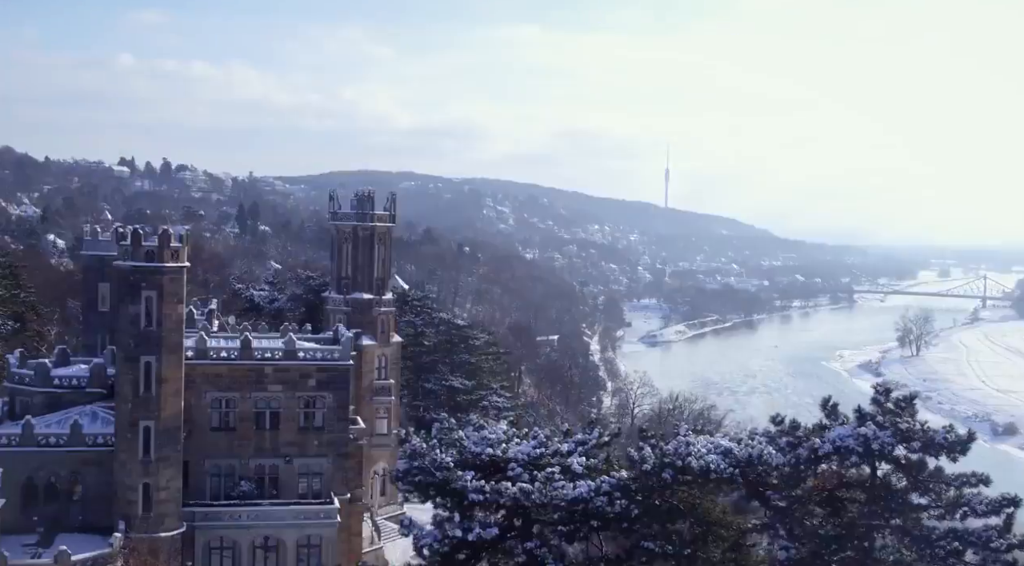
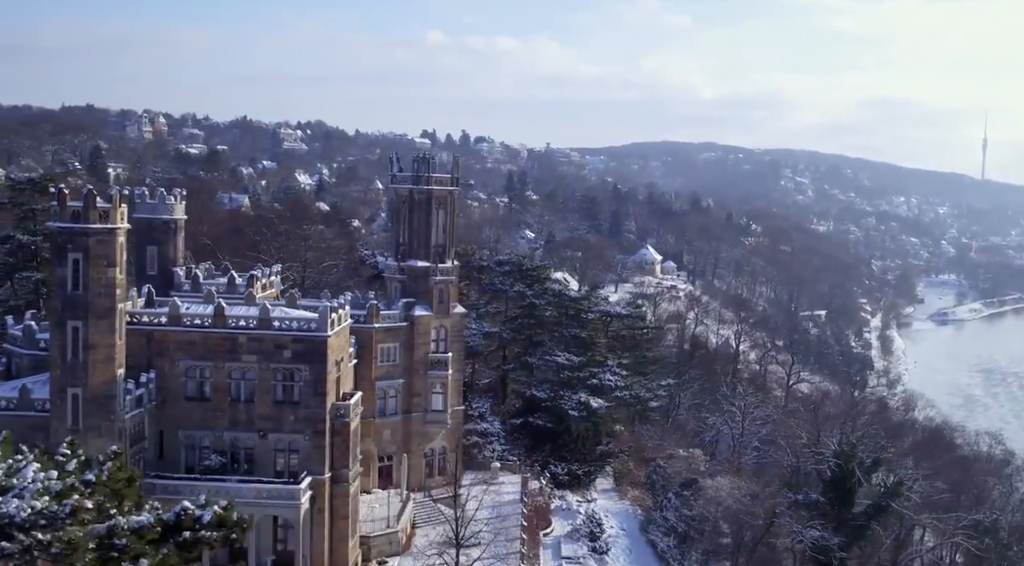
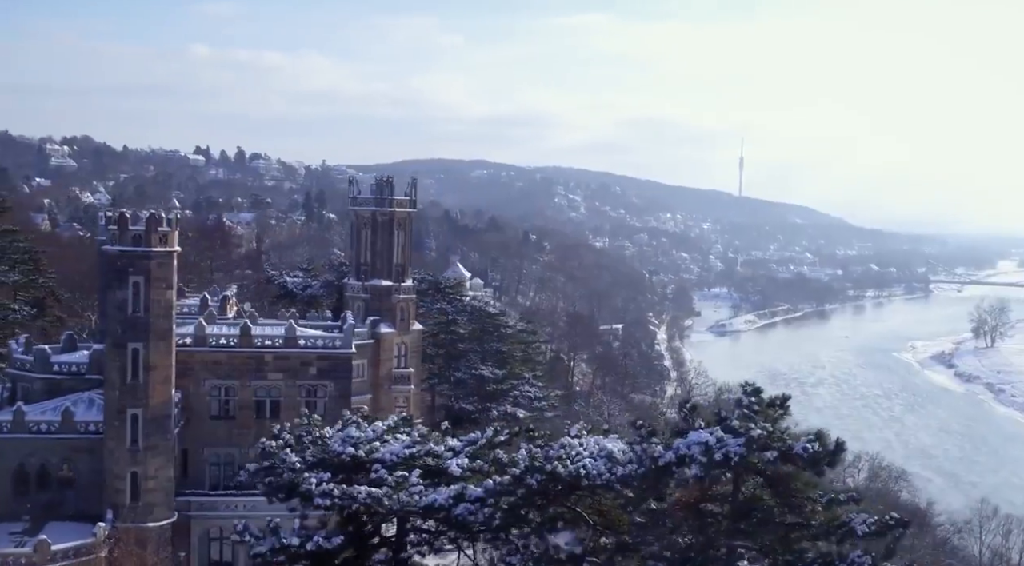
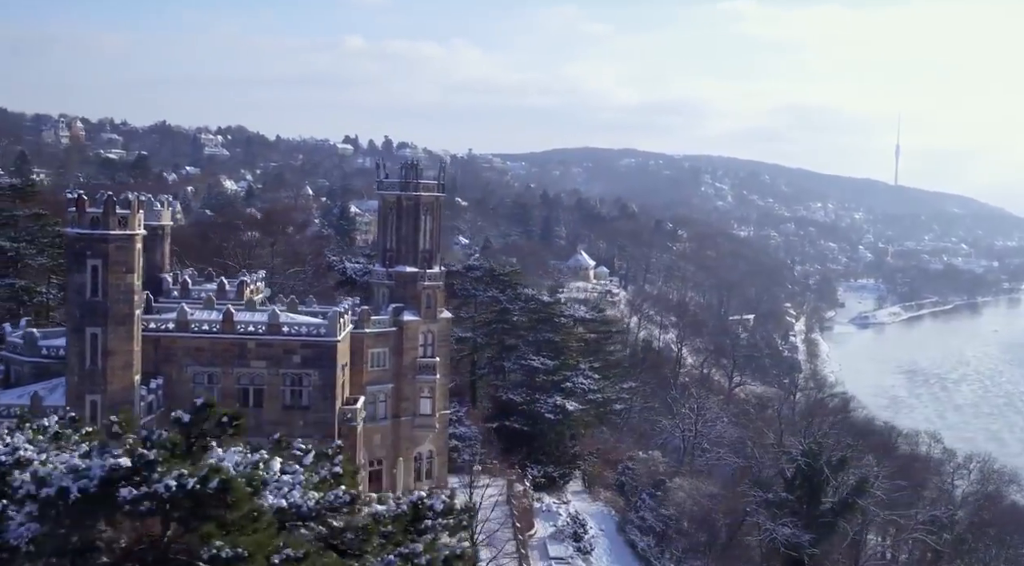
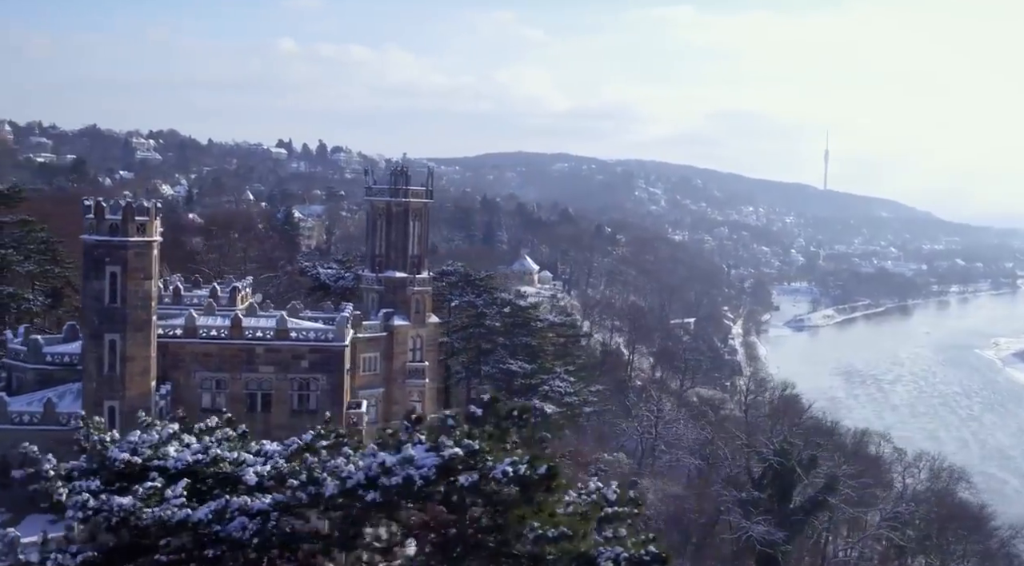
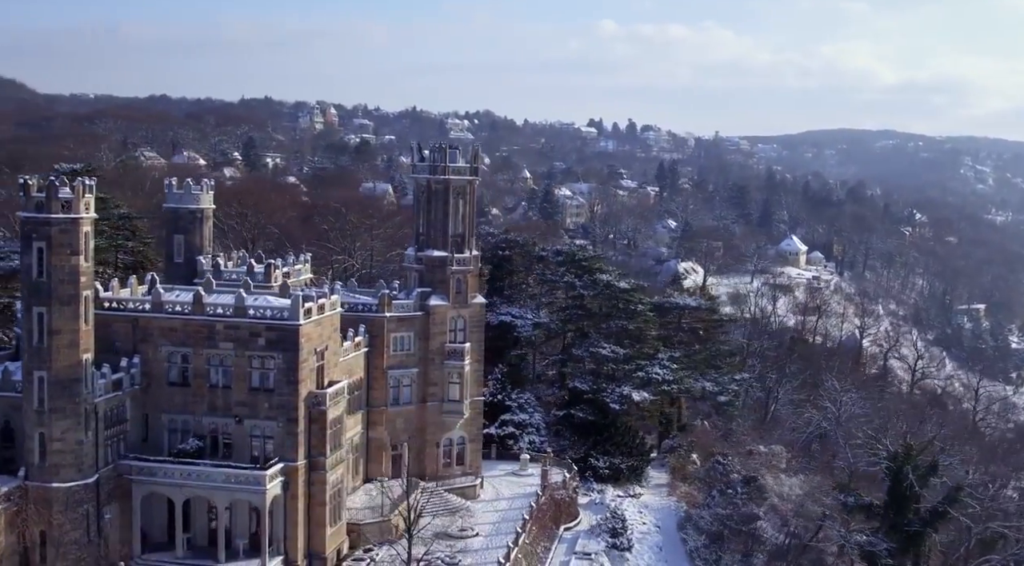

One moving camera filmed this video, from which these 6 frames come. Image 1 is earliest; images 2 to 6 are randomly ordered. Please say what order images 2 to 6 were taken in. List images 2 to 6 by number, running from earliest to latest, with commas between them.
3, 5, 4, 2, 6
